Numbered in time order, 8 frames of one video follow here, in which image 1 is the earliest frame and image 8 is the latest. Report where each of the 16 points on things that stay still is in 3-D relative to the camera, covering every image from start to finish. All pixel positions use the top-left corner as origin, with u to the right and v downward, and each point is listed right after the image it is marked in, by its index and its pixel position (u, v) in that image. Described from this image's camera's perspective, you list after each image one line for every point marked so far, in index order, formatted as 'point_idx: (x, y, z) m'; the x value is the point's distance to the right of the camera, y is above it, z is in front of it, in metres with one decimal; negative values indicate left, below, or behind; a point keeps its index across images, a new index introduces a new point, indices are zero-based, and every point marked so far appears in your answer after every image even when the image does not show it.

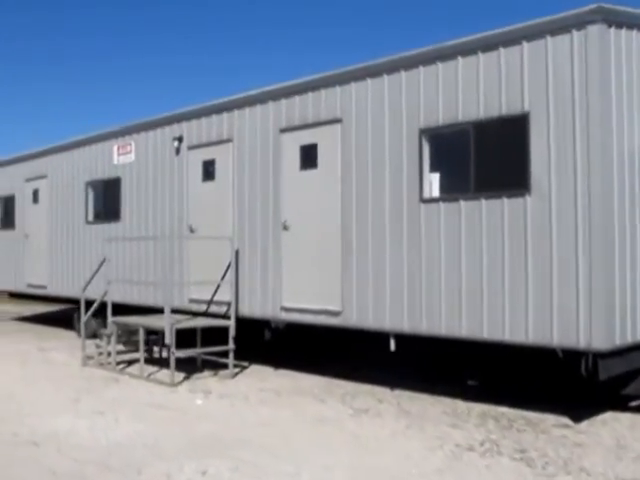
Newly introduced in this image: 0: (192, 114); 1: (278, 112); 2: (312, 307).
0: (-1.7, +1.7, +11.4) m
1: (-0.5, +1.5, +10.1) m
2: (-0.1, -0.8, +9.7) m
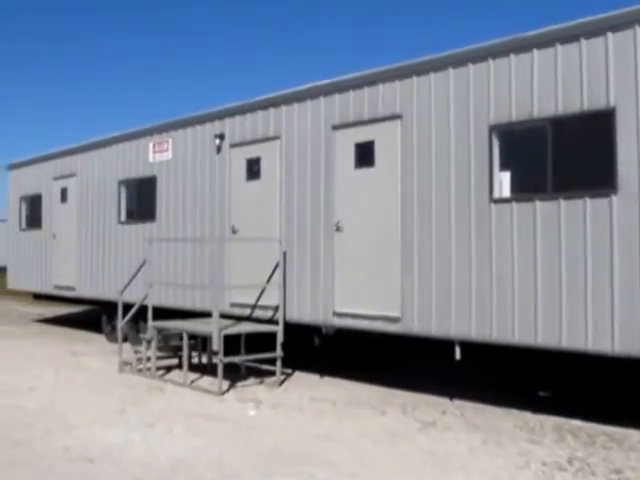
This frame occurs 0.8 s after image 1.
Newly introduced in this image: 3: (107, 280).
0: (-1.1, +1.7, +10.9) m
1: (+0.1, +1.5, +9.7) m
2: (+0.5, -0.8, +9.2) m
3: (-3.4, -0.7, +13.2) m
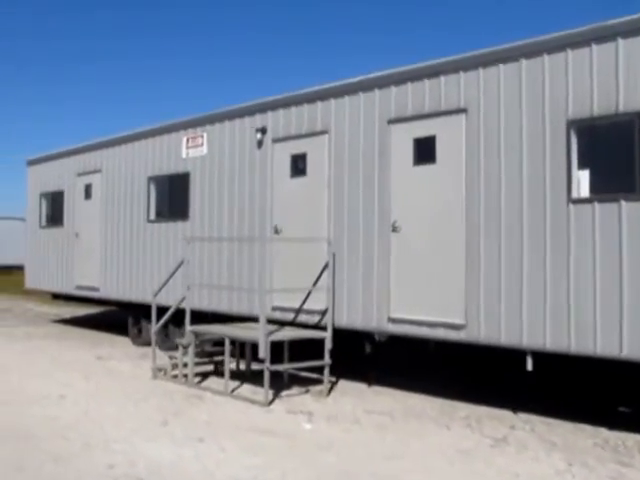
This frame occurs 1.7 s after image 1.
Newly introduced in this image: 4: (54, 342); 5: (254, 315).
0: (-0.5, +1.7, +10.4) m
1: (+0.7, +1.5, +9.1) m
2: (+1.1, -0.8, +8.6) m
3: (-2.8, -0.6, +12.7) m
4: (-4.3, -1.6, +13.5) m
5: (-0.7, -0.9, +10.4) m
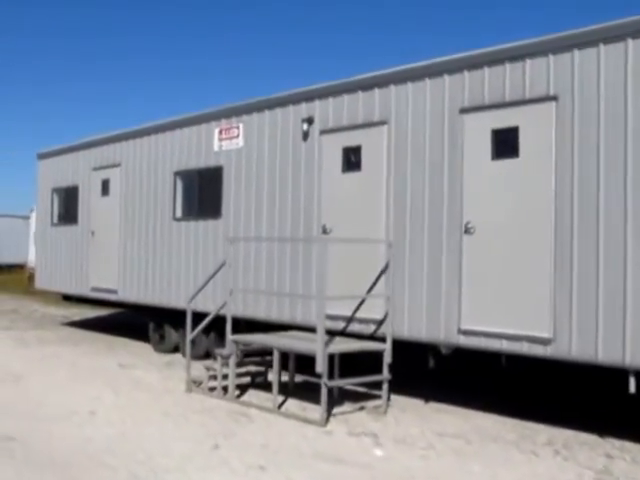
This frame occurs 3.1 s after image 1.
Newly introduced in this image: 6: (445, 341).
0: (+0.1, +1.7, +9.4) m
1: (+1.3, +1.5, +8.2) m
2: (+1.7, -0.8, +7.7) m
3: (-2.2, -0.6, +11.7) m
4: (-3.7, -1.6, +12.5) m
5: (-0.1, -0.9, +9.4) m
6: (+1.2, -1.0, +8.2) m
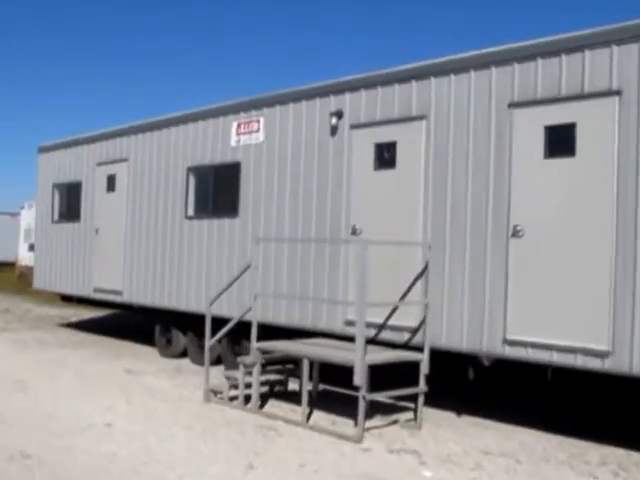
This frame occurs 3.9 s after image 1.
0: (+0.4, +1.7, +8.9) m
1: (+1.7, +1.4, +7.6) m
2: (+2.0, -0.9, +7.2) m
3: (-2.0, -0.6, +11.1) m
4: (-3.5, -1.6, +11.8) m
5: (+0.2, -0.9, +8.9) m
6: (+1.5, -1.0, +7.7) m
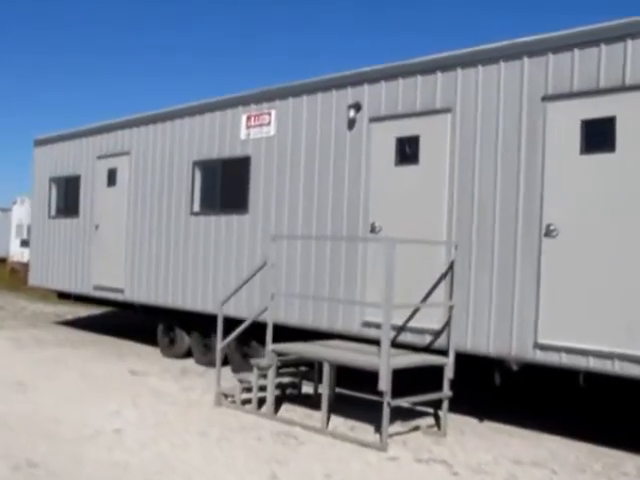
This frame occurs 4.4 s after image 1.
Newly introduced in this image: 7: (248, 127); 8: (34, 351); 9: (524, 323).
0: (+0.6, +1.7, +8.5) m
1: (+1.9, +1.5, +7.3) m
2: (+2.2, -0.9, +6.8) m
3: (-1.9, -0.6, +10.7) m
4: (-3.4, -1.5, +11.4) m
5: (+0.3, -0.9, +8.5) m
6: (+1.7, -1.0, +7.3) m
7: (-0.8, +1.3, +9.9) m
8: (-3.9, -1.5, +11.4) m
9: (+1.8, -0.7, +7.3) m
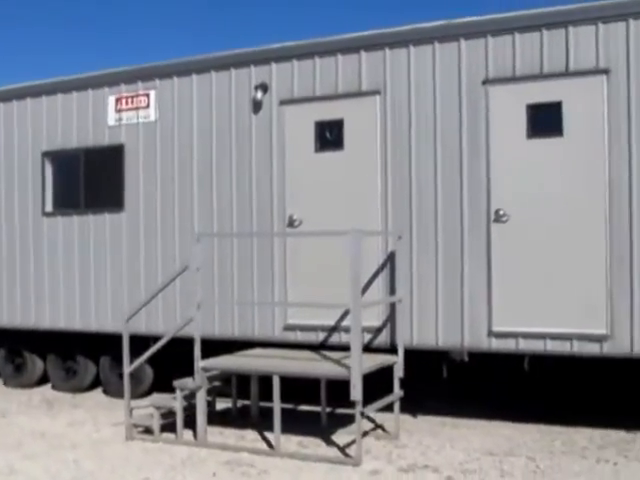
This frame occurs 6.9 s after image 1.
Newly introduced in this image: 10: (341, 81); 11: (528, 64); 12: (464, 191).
0: (-0.3, +1.7, +7.7) m
1: (+1.3, +1.6, +7.1) m
2: (+1.9, -0.7, +6.8) m
3: (-3.2, -0.6, +9.1) m
4: (-4.9, -1.7, +9.2) m
5: (-0.4, -0.9, +7.7) m
6: (+1.3, -0.9, +7.1) m
7: (-2.1, +1.3, +8.6) m
8: (-5.3, -1.7, +9.1) m
9: (+1.3, -0.6, +7.1) m
10: (+0.2, +1.4, +7.6) m
11: (+1.7, +1.5, +6.9) m
12: (+1.3, +0.4, +7.1) m
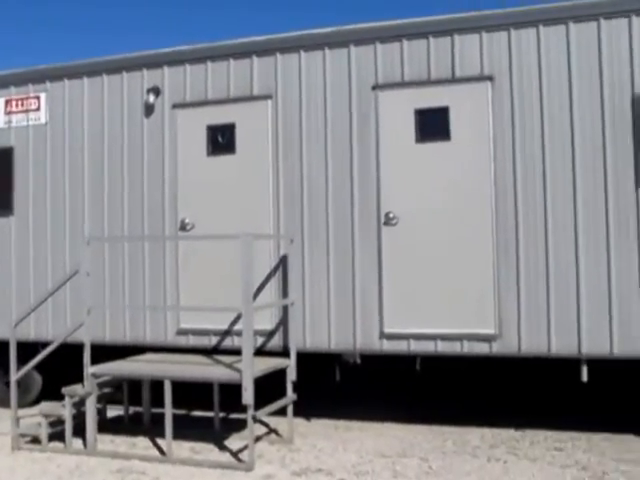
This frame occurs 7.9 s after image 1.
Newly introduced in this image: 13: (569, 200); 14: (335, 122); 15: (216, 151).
0: (-1.3, +1.7, +7.7) m
1: (+0.4, +1.5, +7.2) m
2: (+1.0, -0.8, +6.9) m
3: (-4.3, -0.7, +8.7) m
4: (-6.0, -1.7, +8.7) m
5: (-1.4, -0.9, +7.7) m
6: (+0.4, -0.9, +7.2) m
7: (-3.1, +1.3, +8.4) m
8: (-6.3, -1.8, +8.5) m
9: (+0.4, -0.6, +7.2) m
10: (-0.8, +1.4, +7.6) m
11: (+0.8, +1.5, +7.0) m
12: (+0.3, +0.4, +7.2) m
13: (+2.0, +0.4, +6.6) m
14: (+0.1, +1.0, +7.3) m
15: (-0.9, +0.8, +7.6) m
